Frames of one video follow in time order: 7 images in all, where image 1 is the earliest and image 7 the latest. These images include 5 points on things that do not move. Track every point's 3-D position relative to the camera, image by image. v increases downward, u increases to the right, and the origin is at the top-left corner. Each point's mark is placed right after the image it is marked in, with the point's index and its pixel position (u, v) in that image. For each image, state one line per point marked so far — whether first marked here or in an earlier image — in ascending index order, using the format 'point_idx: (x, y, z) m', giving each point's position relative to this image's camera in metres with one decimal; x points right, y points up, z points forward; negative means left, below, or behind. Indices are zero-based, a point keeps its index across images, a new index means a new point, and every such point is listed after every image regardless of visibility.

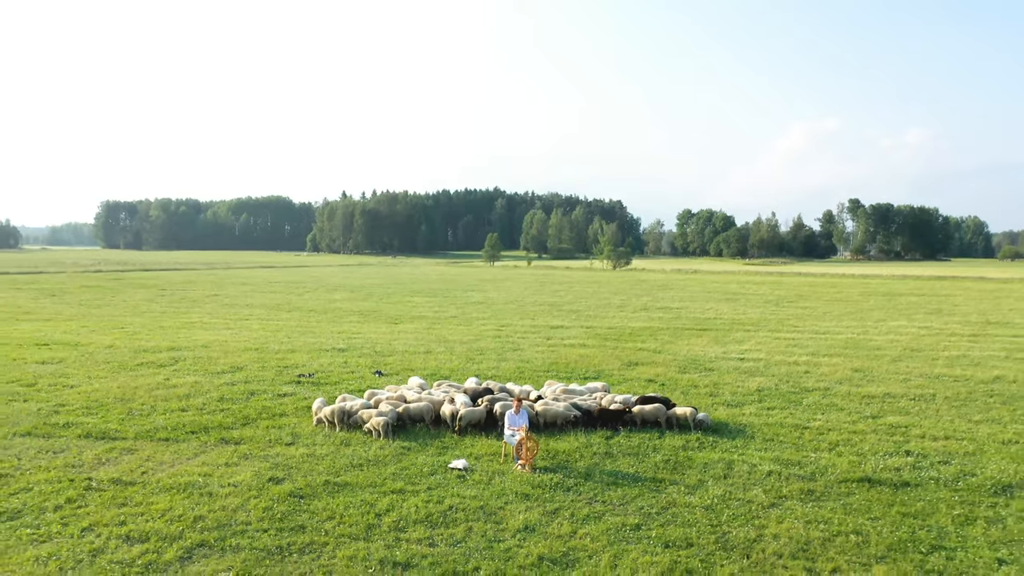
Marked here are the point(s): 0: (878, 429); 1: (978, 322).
0: (+2.6, -1.0, +5.7) m
1: (+10.3, -0.8, +18.2) m
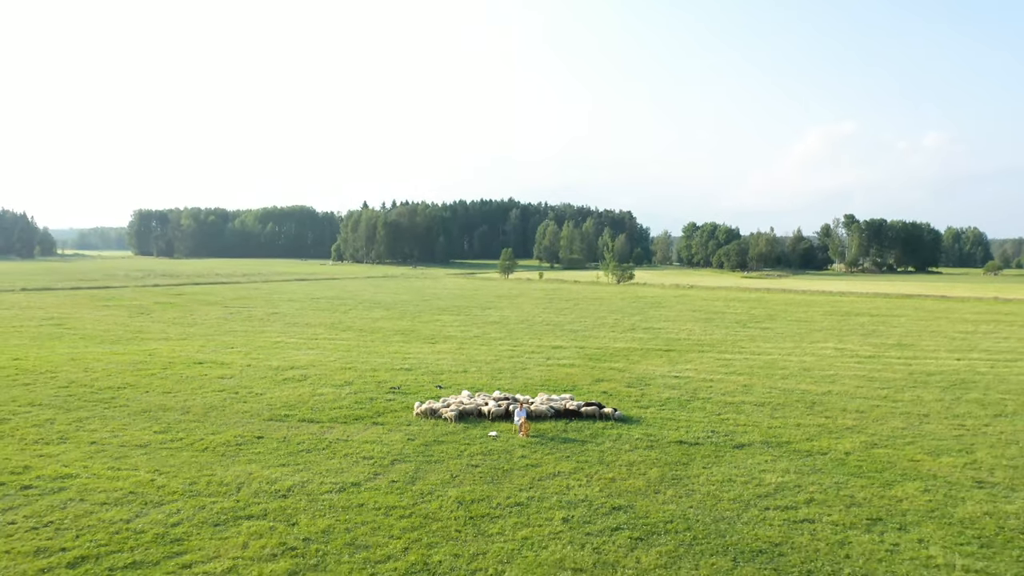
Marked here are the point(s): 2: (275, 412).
0: (+2.6, -1.7, +10.7) m
1: (+10.6, -1.6, +23.0) m
2: (-3.2, -1.7, +11.0) m
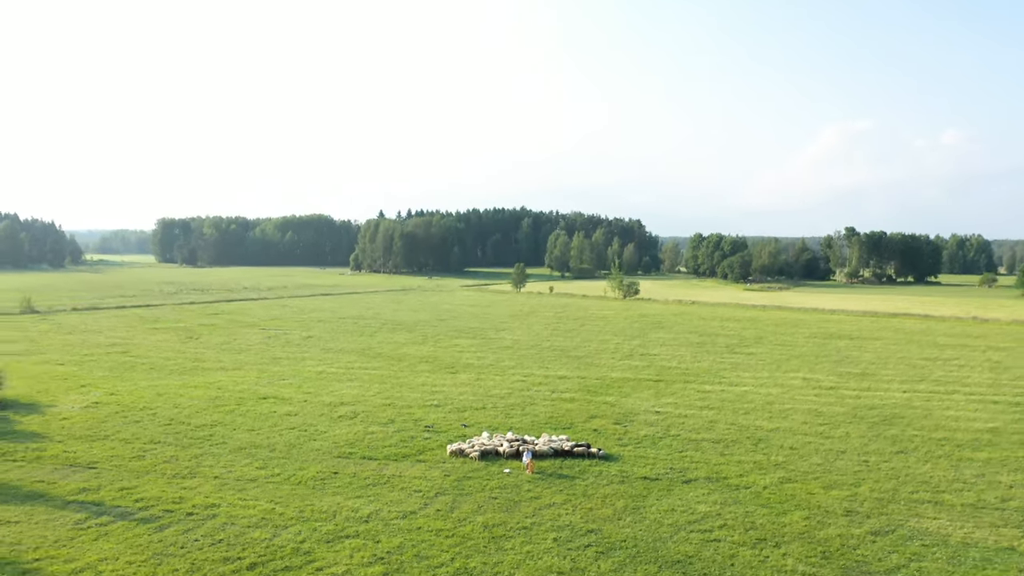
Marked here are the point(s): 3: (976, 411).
0: (+2.8, -2.9, +14.0) m
1: (+10.9, -2.8, +26.2) m
2: (-3.1, -2.9, +14.5) m
3: (+10.9, -2.9, +19.3) m
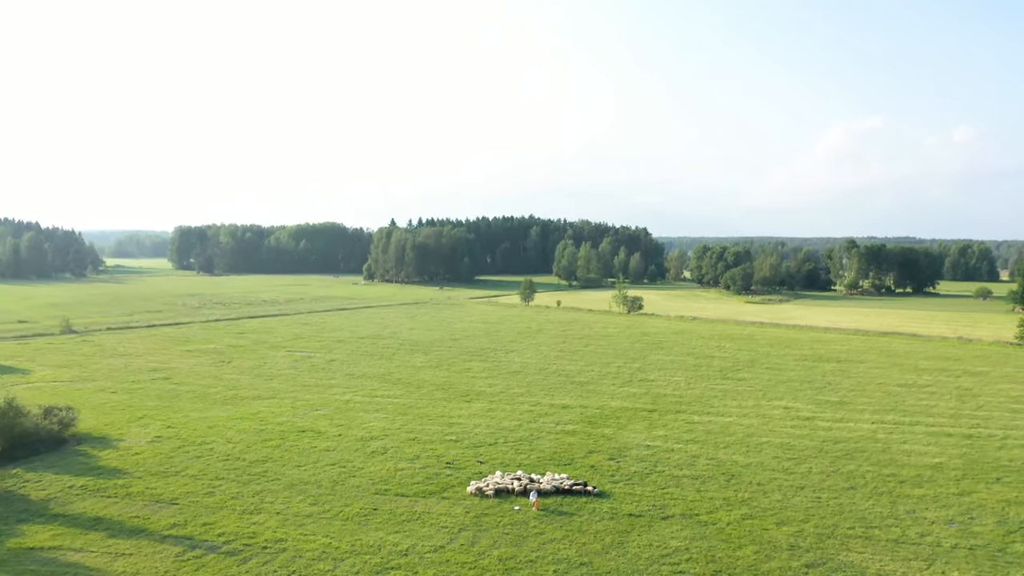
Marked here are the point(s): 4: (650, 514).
0: (+3.0, -4.2, +16.7) m
1: (+11.2, -4.1, +28.8) m
2: (-2.9, -4.2, +17.2) m
3: (+11.2, -4.2, +21.9) m
4: (+2.6, -4.3, +15.3) m
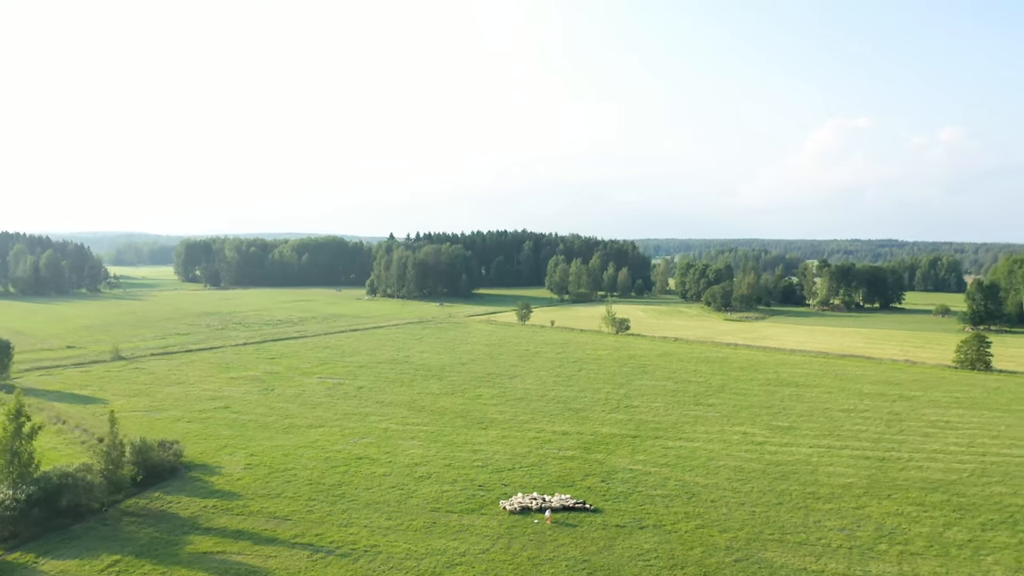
0: (+3.5, -6.3, +23.0) m
1: (+11.6, -6.0, +35.2) m
2: (-2.3, -6.2, +23.4) m
3: (+11.6, -6.2, +28.2) m
4: (+3.2, -6.3, +21.6) m
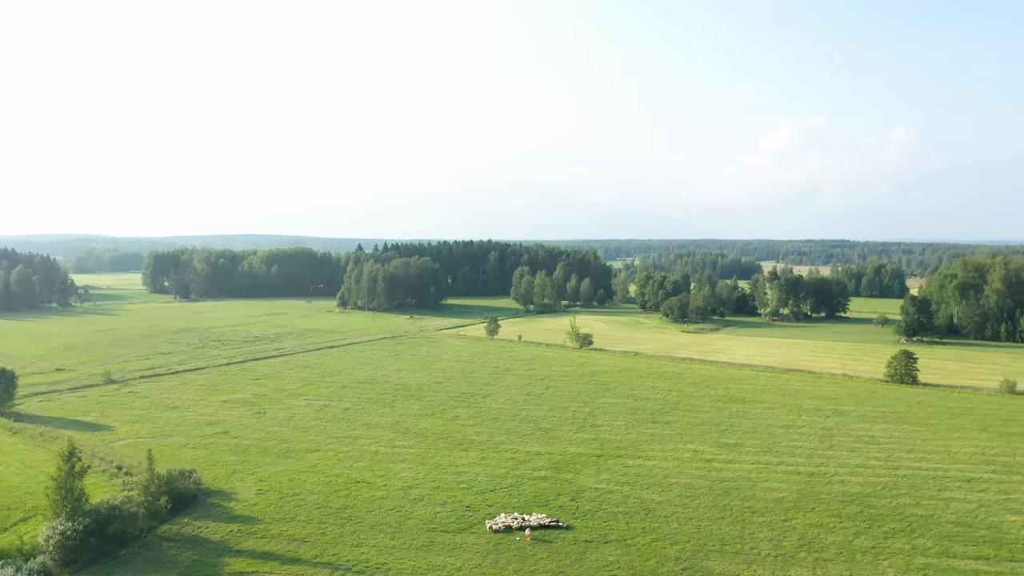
0: (+3.0, -8.0, +27.2) m
1: (+10.5, -7.7, +39.8) m
2: (-2.9, -8.0, +27.3) m
3: (+10.8, -7.8, +32.8) m
4: (+2.7, -8.0, +25.8) m
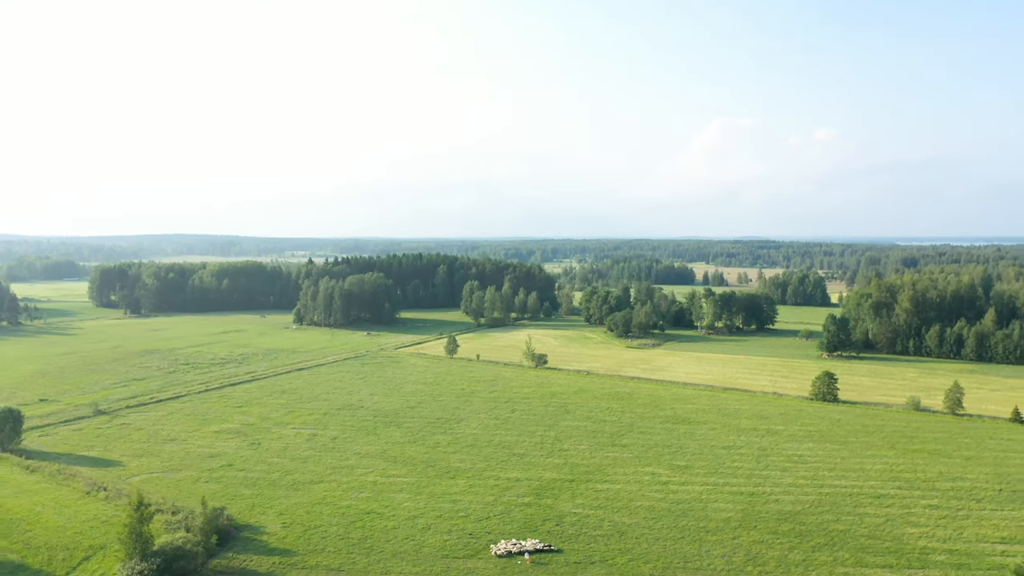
0: (+3.0, -10.5, +32.8) m
1: (+9.4, -10.1, +46.0) m
2: (-2.9, -10.6, +32.5) m
3: (+10.3, -10.3, +39.1) m
4: (+2.8, -10.6, +31.4) m
